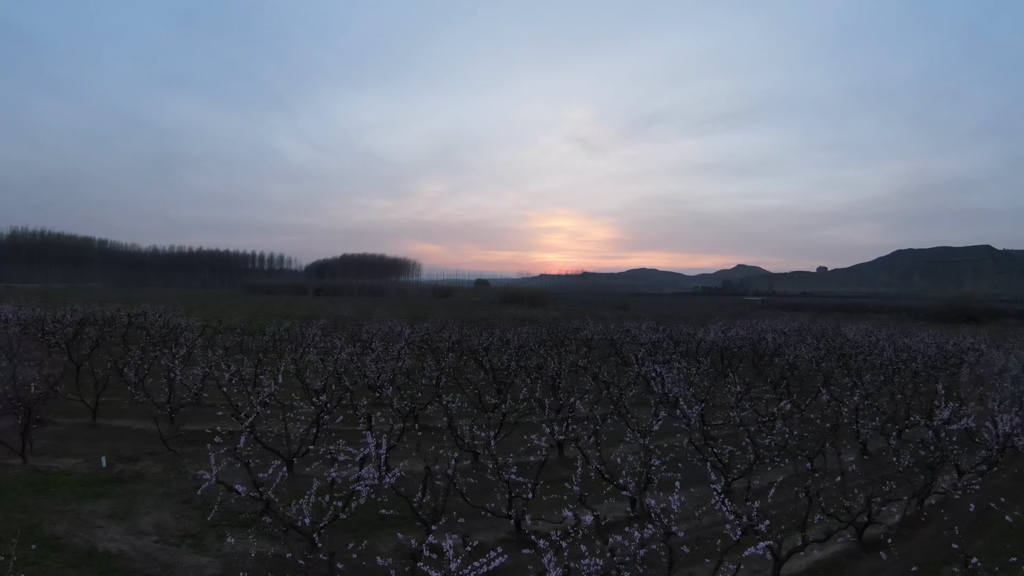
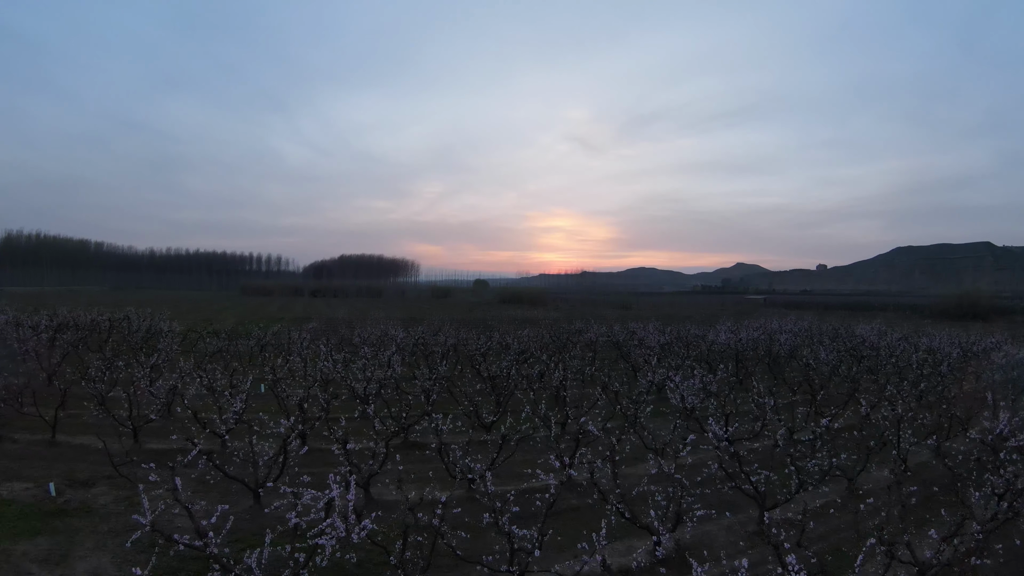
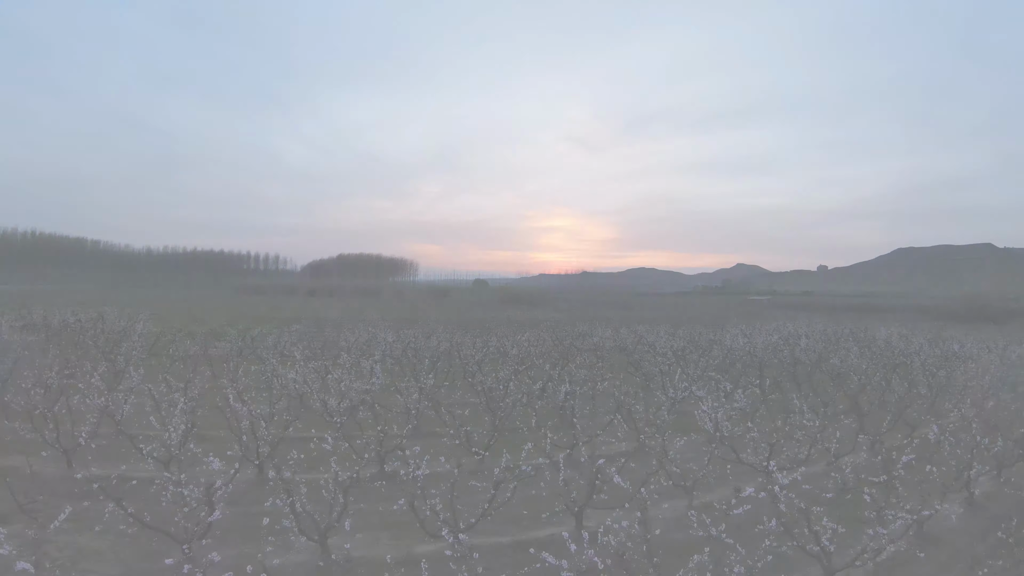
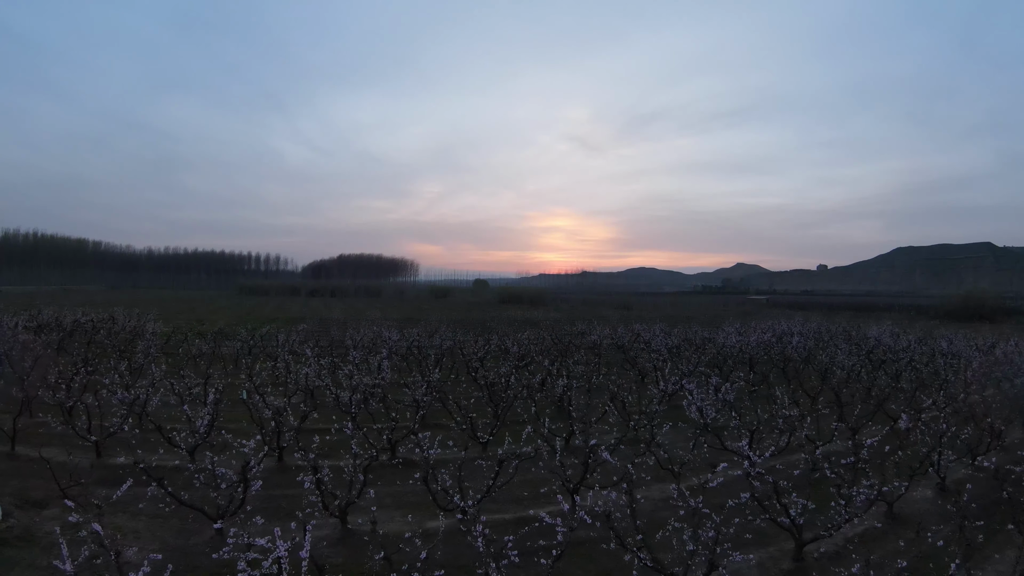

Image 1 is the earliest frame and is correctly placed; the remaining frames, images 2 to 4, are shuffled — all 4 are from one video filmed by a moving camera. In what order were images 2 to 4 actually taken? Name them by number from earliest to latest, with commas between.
2, 4, 3
